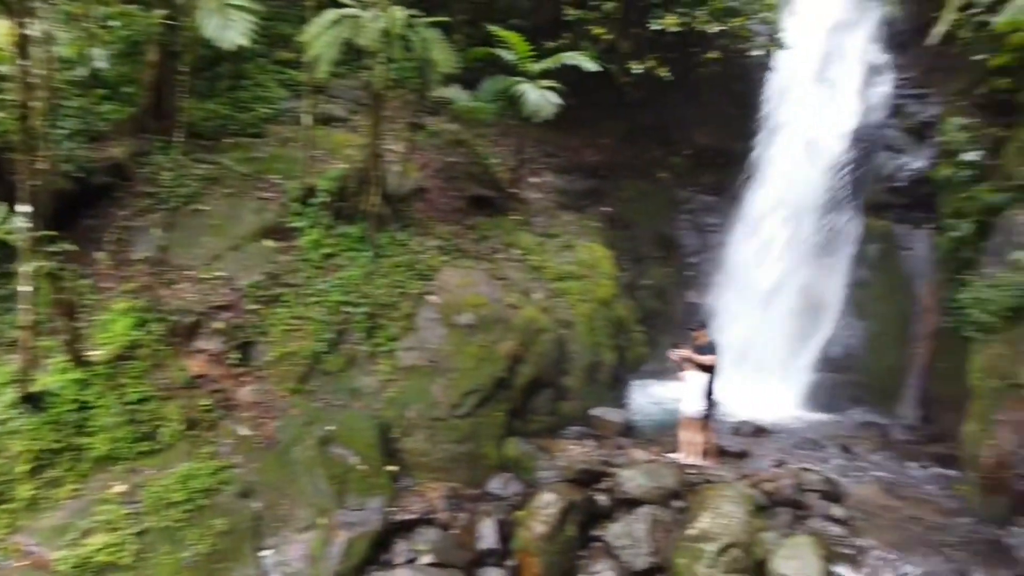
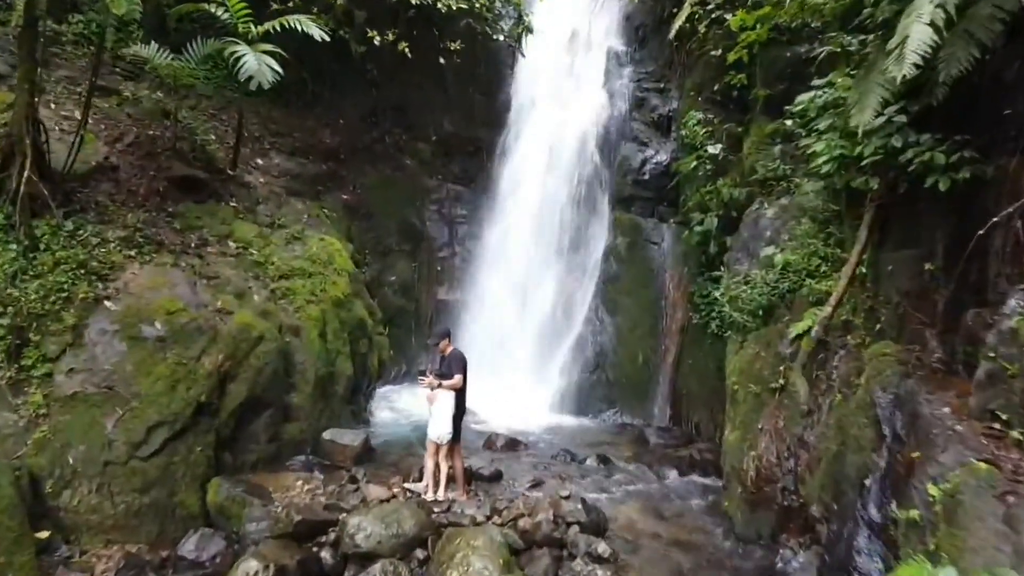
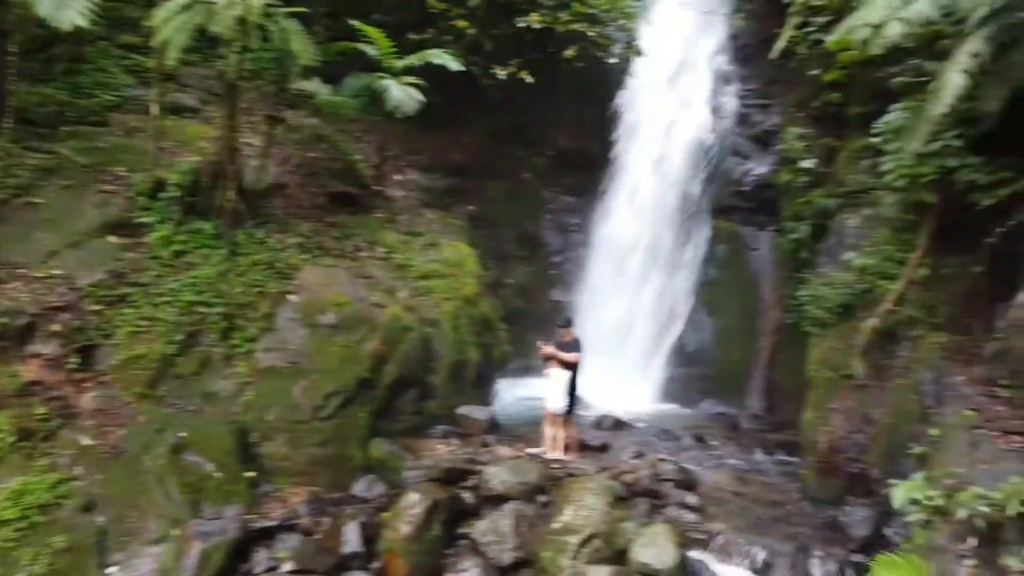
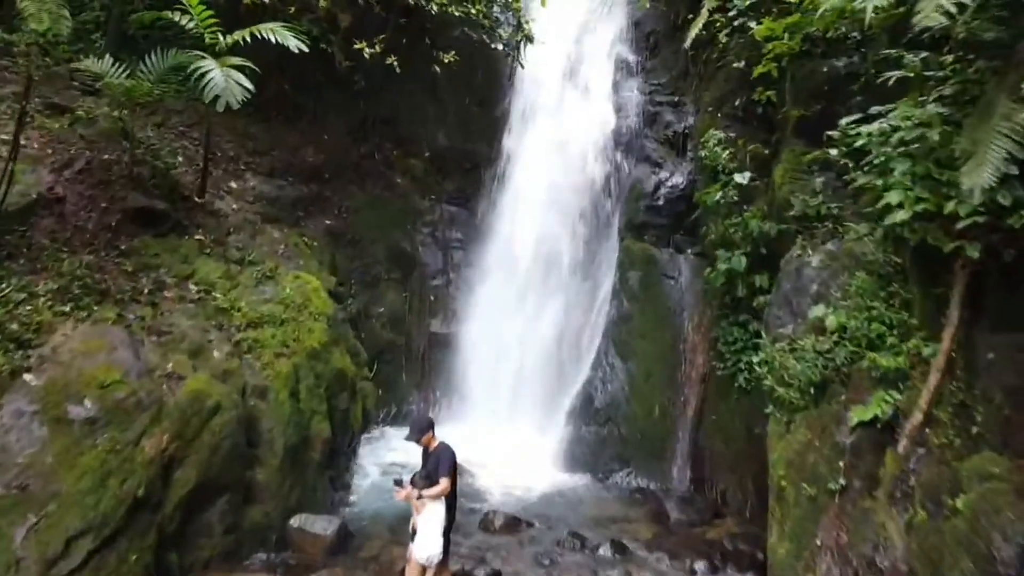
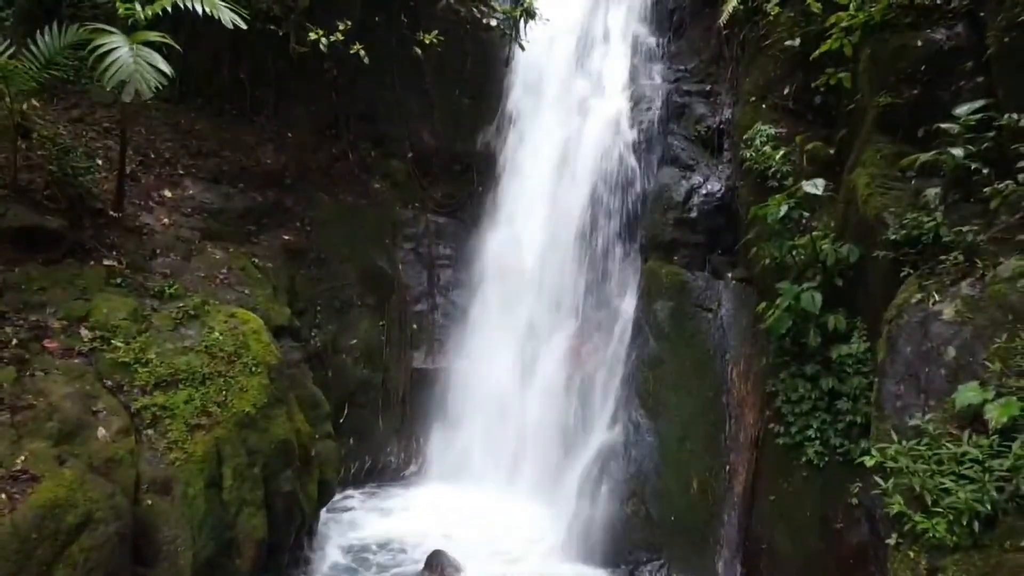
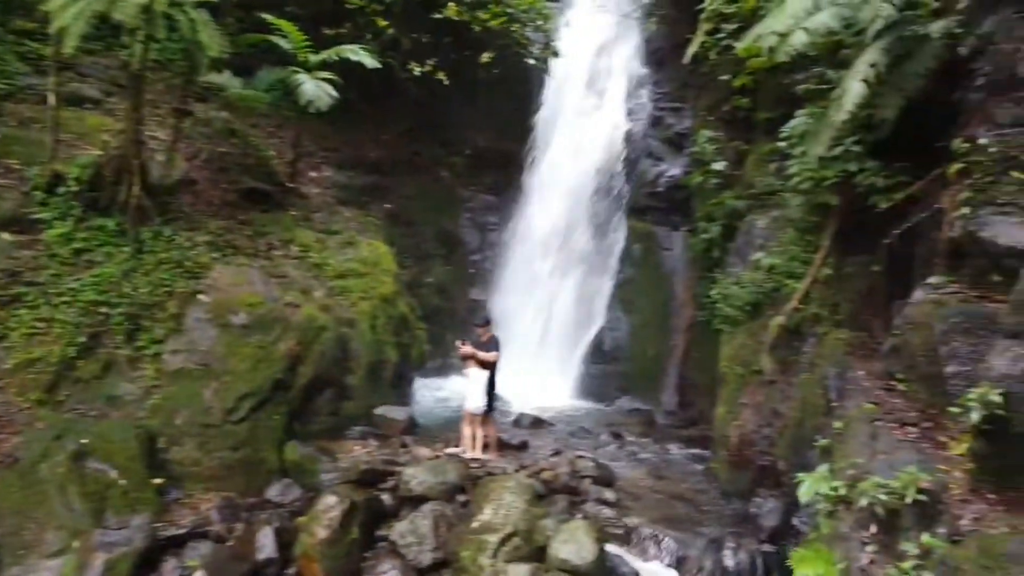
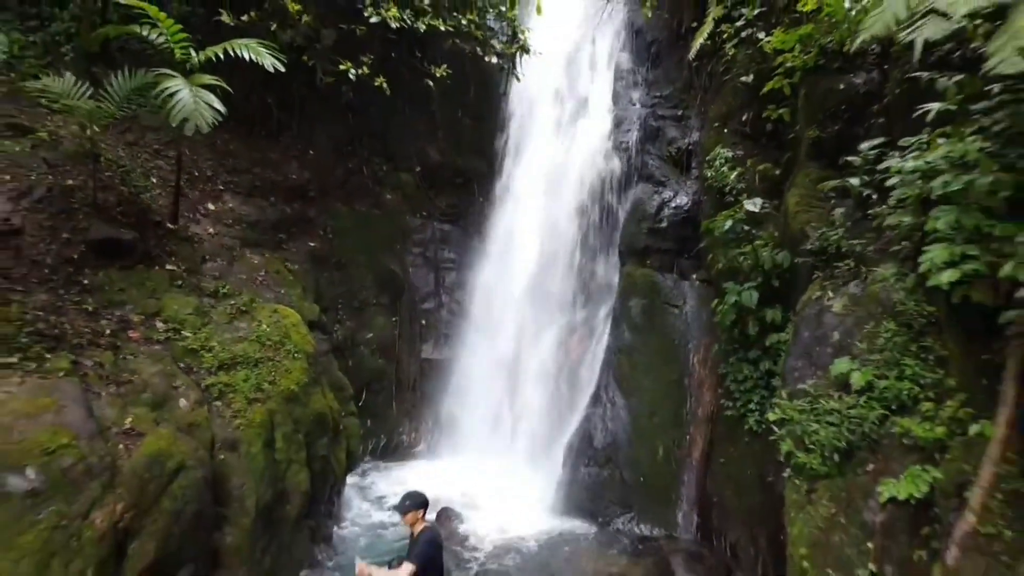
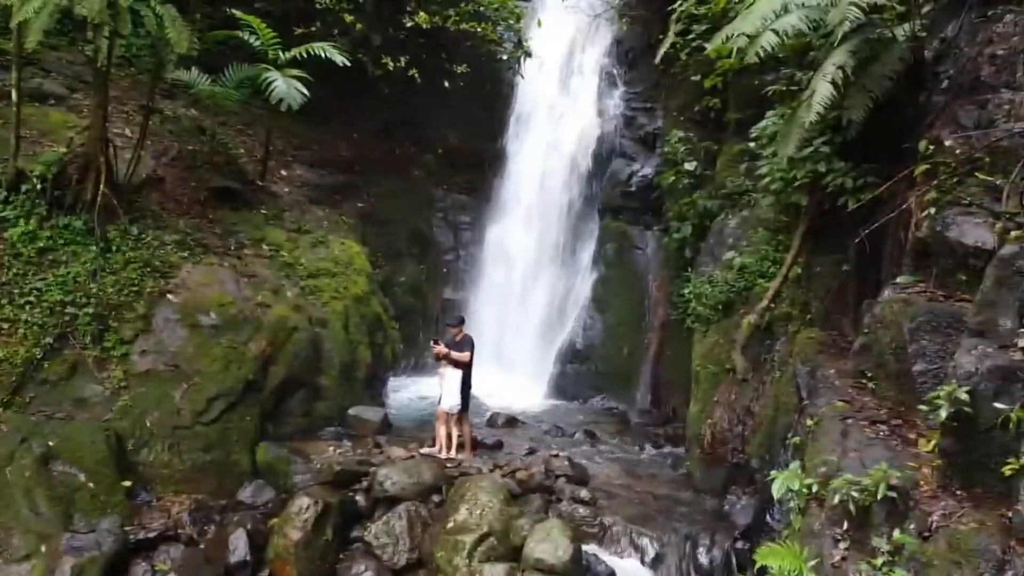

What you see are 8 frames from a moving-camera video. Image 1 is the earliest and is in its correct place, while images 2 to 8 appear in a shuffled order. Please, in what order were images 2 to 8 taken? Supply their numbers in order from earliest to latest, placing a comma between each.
3, 6, 8, 2, 4, 5, 7
